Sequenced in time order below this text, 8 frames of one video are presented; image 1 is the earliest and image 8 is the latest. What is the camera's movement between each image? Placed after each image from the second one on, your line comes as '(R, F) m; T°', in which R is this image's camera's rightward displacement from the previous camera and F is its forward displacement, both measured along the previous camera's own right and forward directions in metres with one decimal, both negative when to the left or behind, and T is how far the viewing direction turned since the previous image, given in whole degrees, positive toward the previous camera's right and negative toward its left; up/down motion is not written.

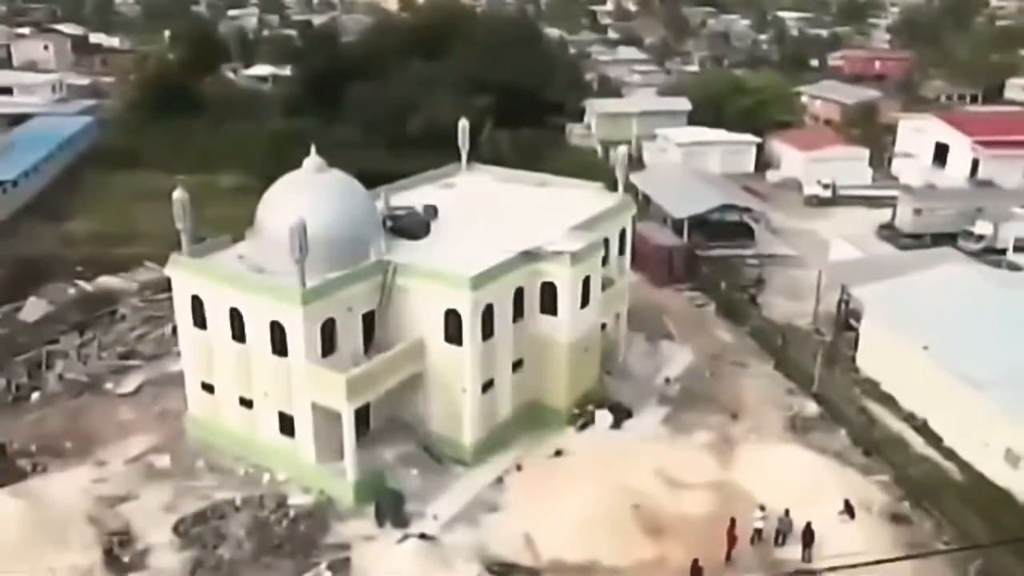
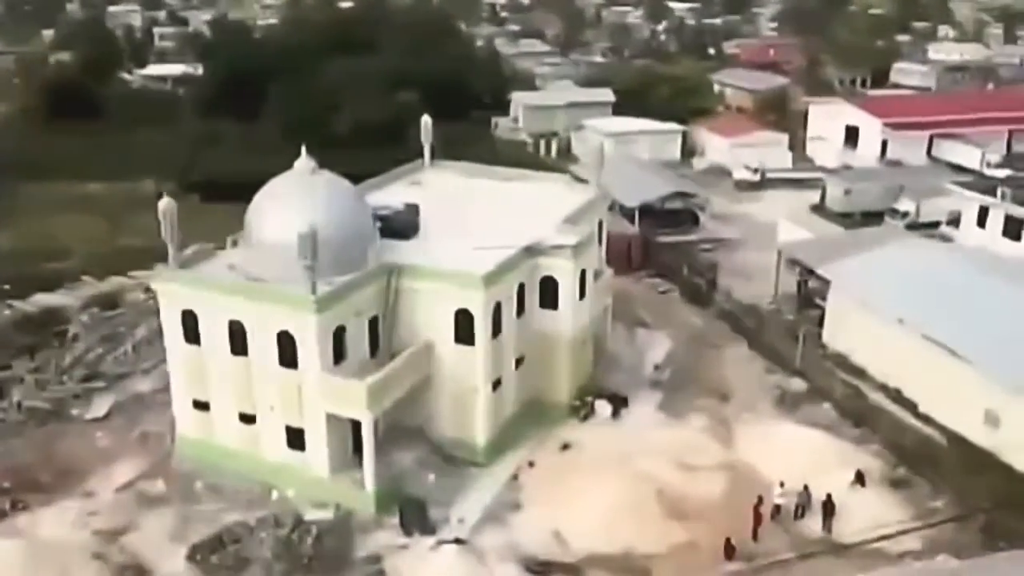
(-2.8, +0.3) m; +7°
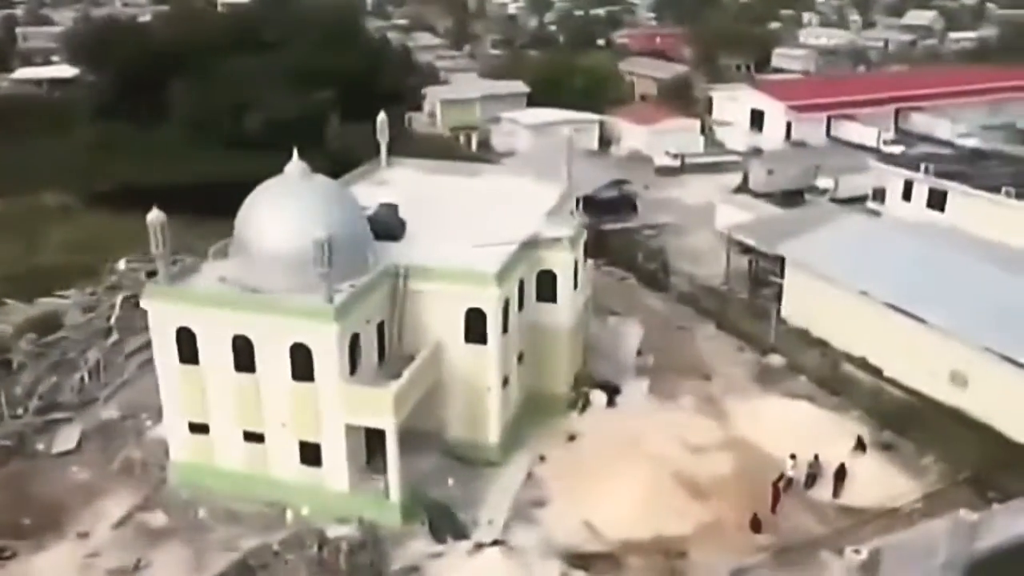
(-3.1, +0.4) m; +8°
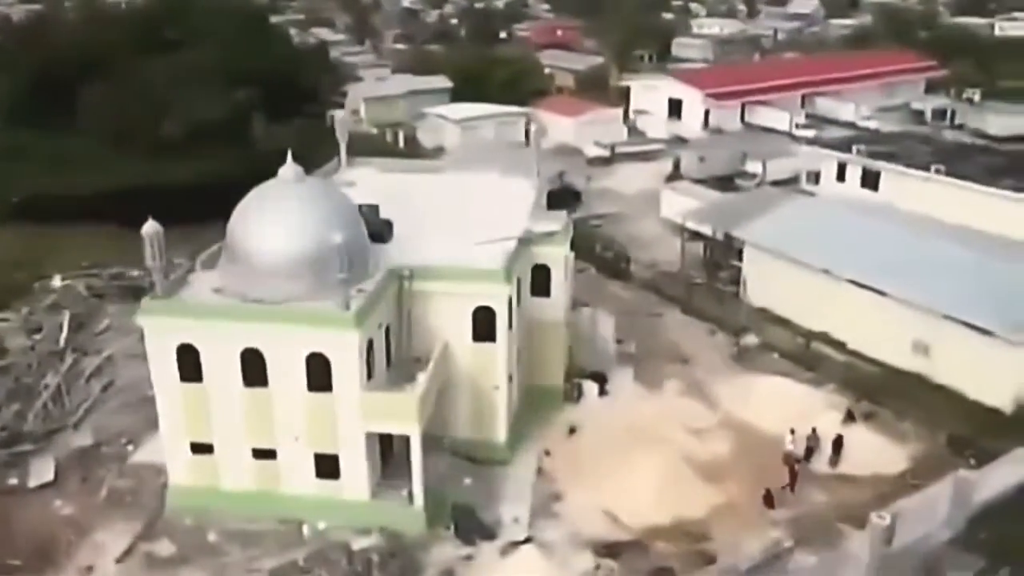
(-2.7, +0.3) m; +7°
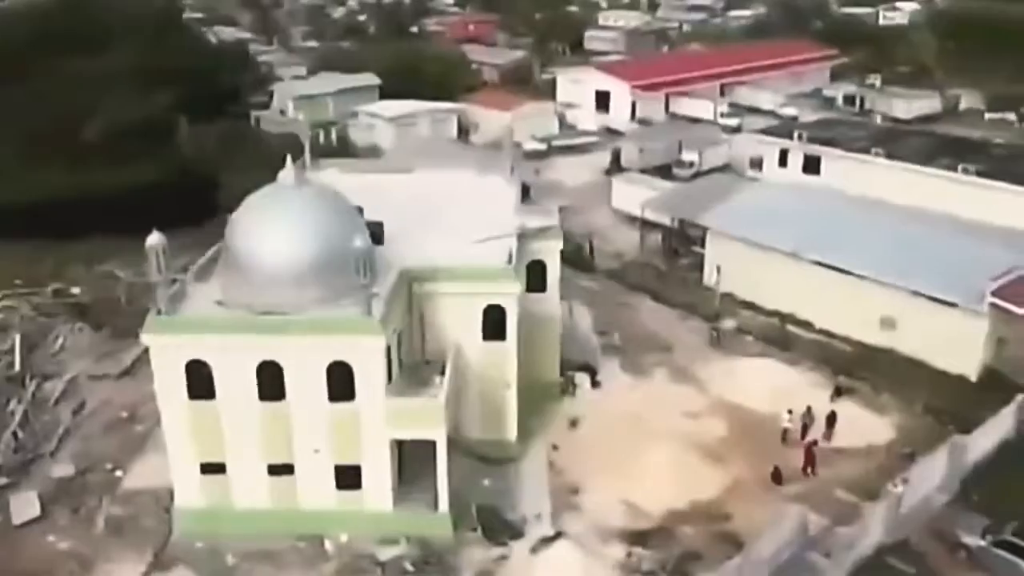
(-2.5, +0.2) m; +7°
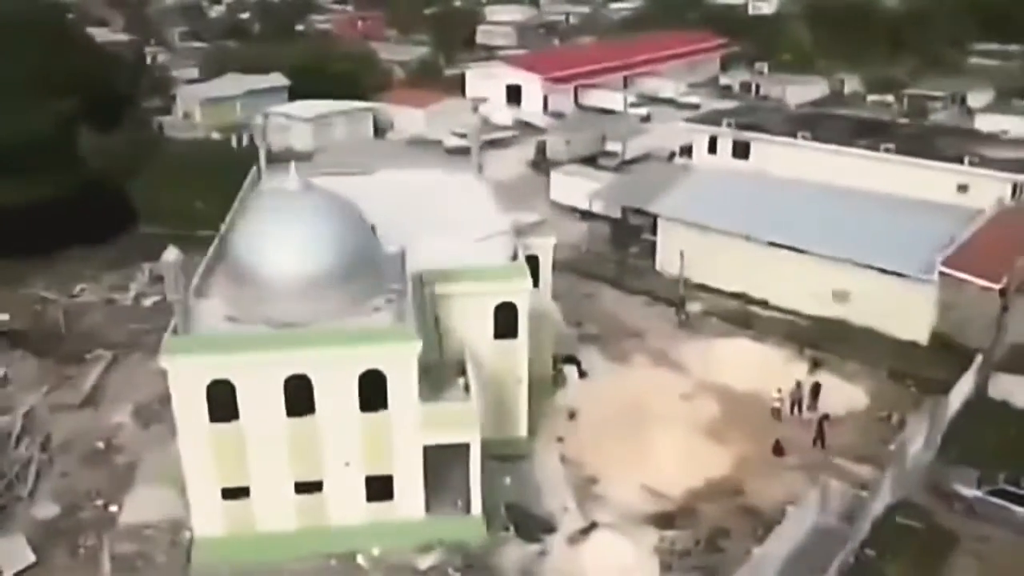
(-3.0, +0.3) m; +8°
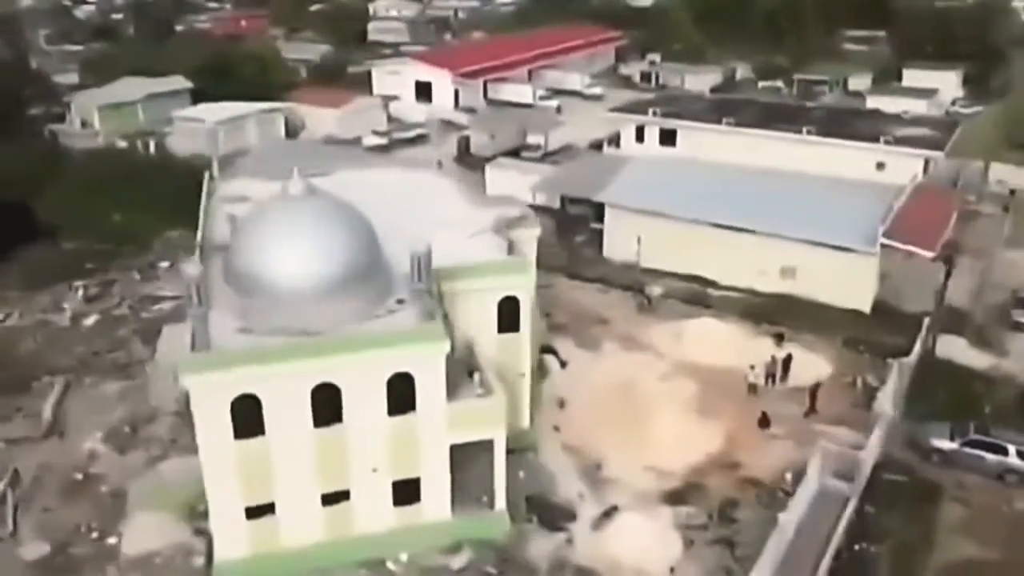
(-2.8, +0.1) m; +8°
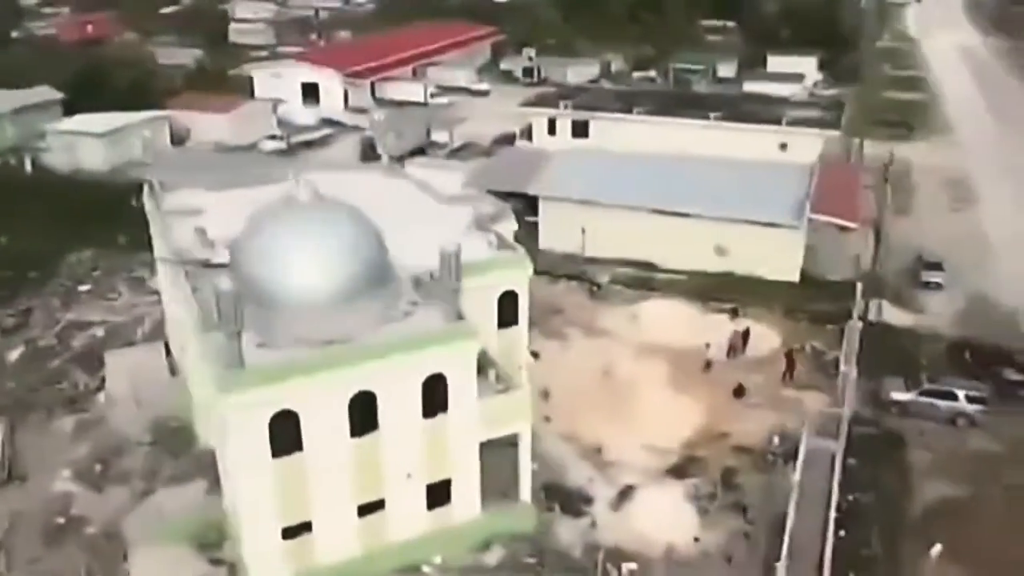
(-3.3, +0.1) m; +10°
